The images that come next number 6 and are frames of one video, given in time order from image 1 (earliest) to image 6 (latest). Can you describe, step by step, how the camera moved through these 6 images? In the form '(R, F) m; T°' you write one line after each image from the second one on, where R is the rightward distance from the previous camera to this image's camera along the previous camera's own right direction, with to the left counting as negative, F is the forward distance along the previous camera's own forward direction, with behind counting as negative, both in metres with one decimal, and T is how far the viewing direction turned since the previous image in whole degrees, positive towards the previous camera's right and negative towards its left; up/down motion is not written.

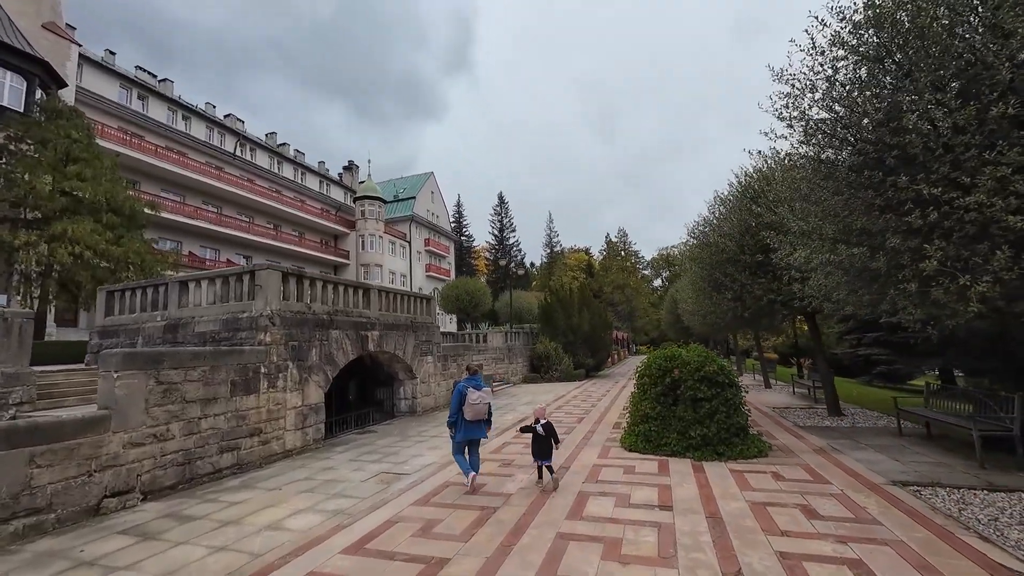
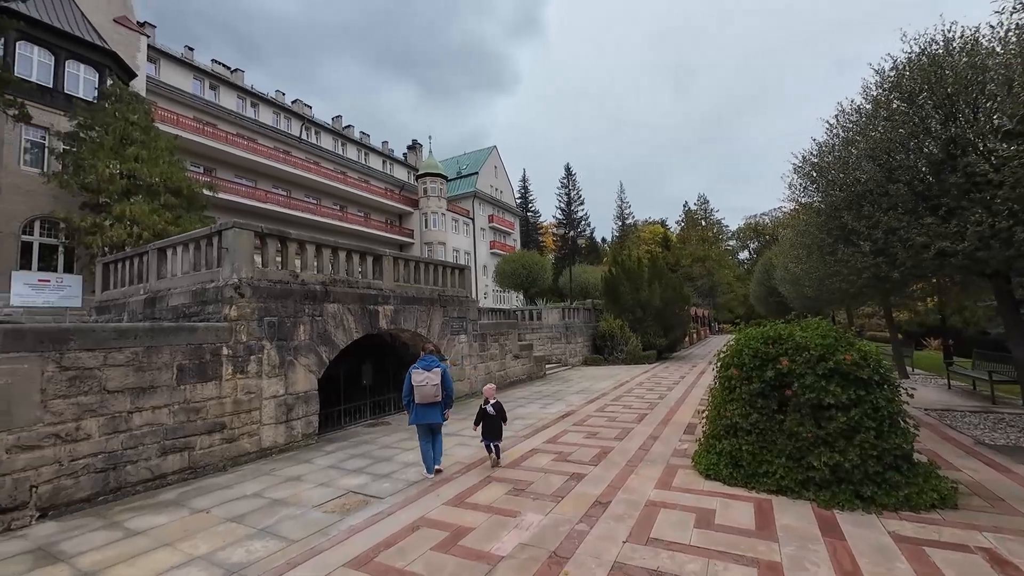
(+0.7, +2.2) m; -10°
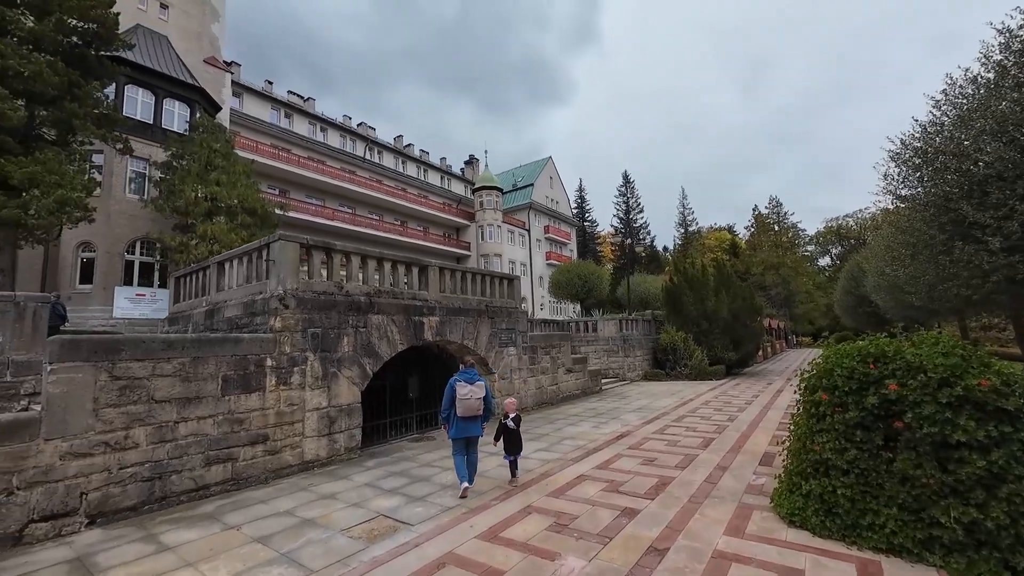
(+0.2, +0.5) m; -8°
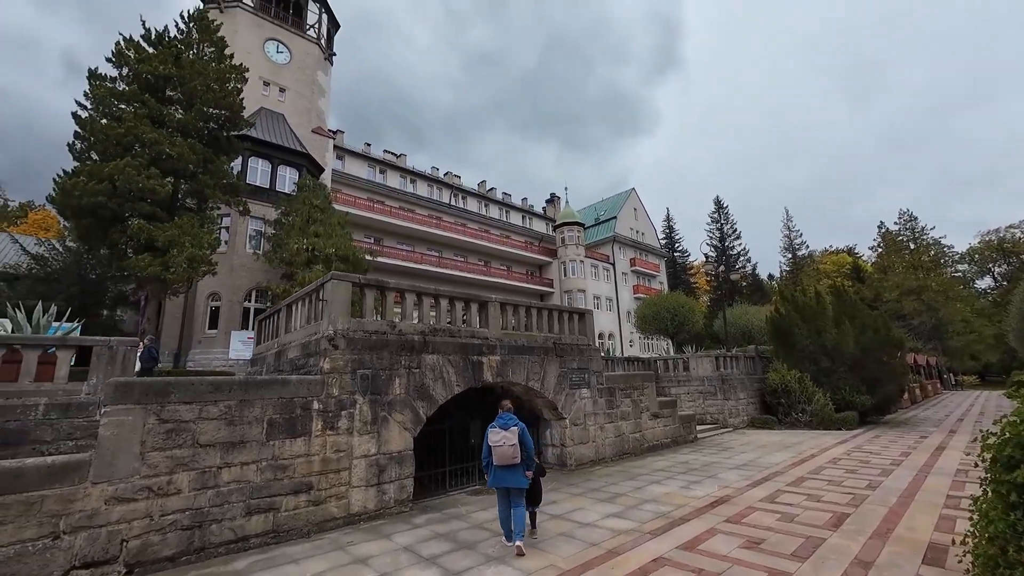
(+0.4, +0.8) m; -12°
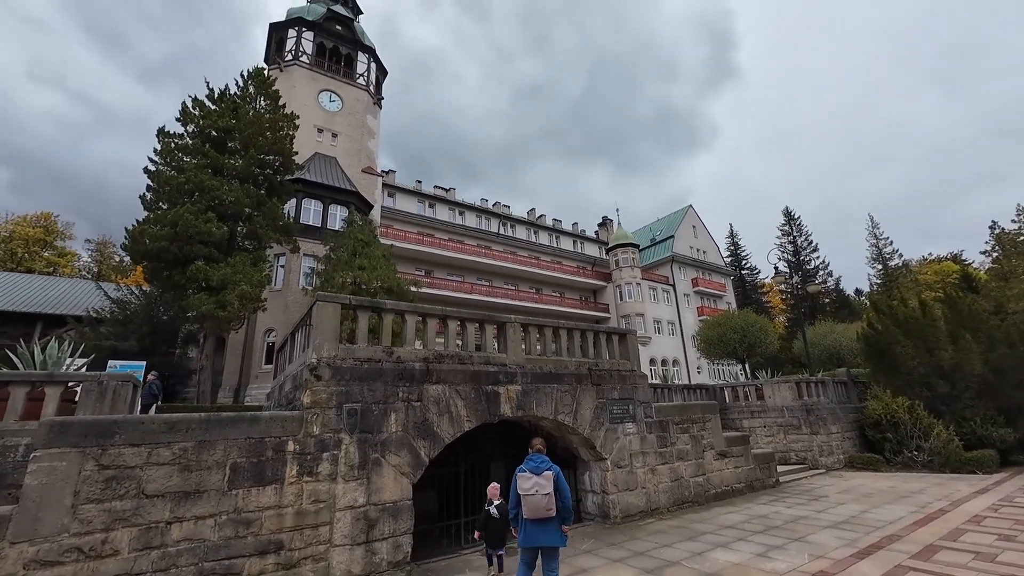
(+0.7, +1.1) m; -8°
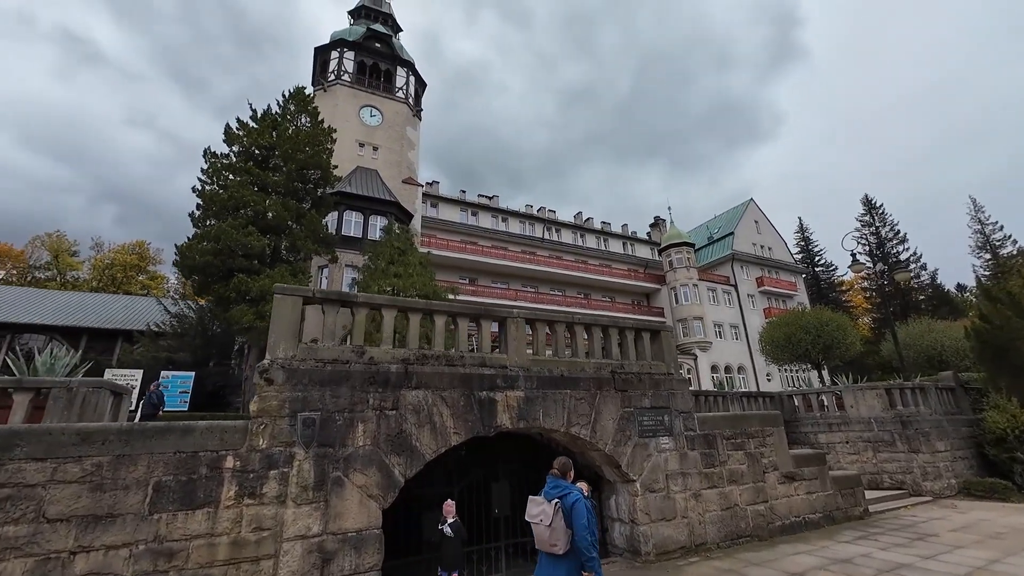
(+0.8, +1.1) m; -7°
